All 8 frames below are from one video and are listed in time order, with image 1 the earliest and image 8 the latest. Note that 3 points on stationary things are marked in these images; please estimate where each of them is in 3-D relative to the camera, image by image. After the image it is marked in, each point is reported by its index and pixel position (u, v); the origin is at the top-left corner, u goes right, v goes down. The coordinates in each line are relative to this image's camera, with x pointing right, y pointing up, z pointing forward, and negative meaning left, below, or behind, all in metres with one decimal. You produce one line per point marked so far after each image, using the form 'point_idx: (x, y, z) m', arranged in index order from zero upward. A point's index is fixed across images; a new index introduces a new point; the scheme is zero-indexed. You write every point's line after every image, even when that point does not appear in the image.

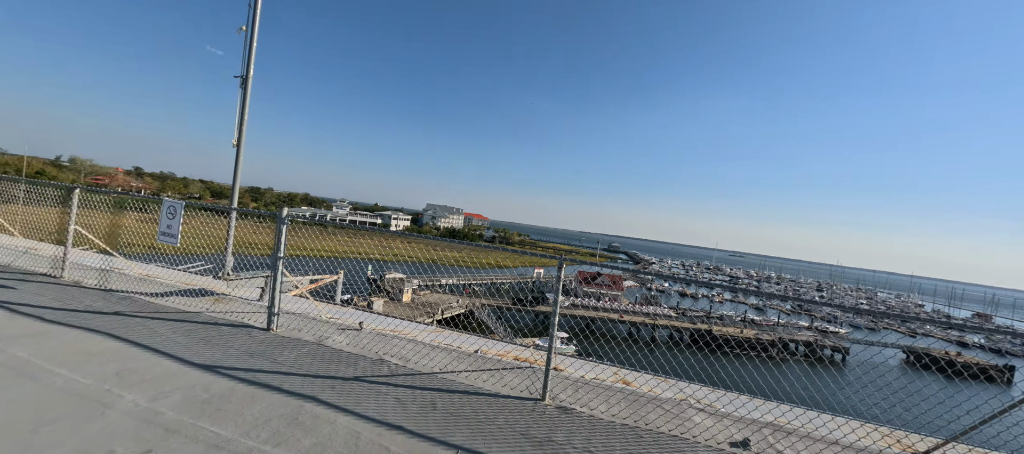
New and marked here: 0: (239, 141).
0: (-2.3, +0.8, +3.4) m
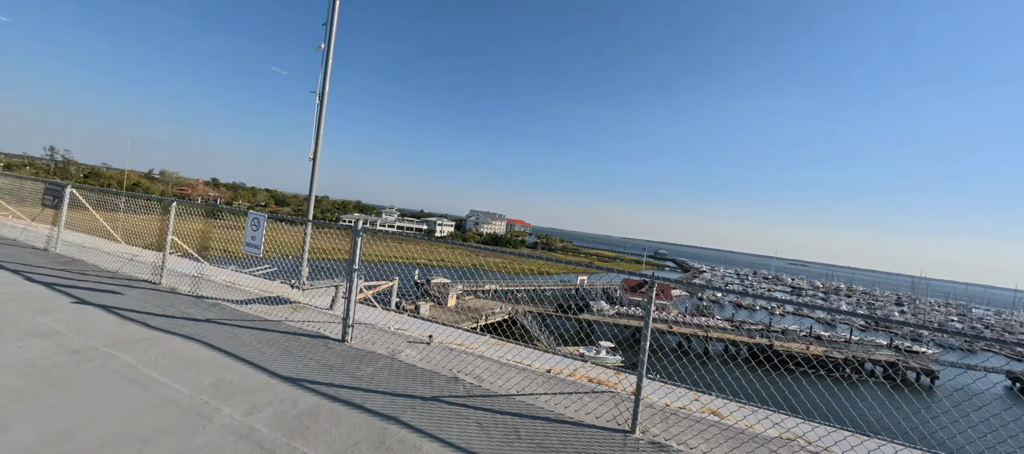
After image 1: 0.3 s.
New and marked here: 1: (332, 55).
0: (-1.8, +0.7, +3.5) m
1: (-1.7, +1.6, +3.8) m
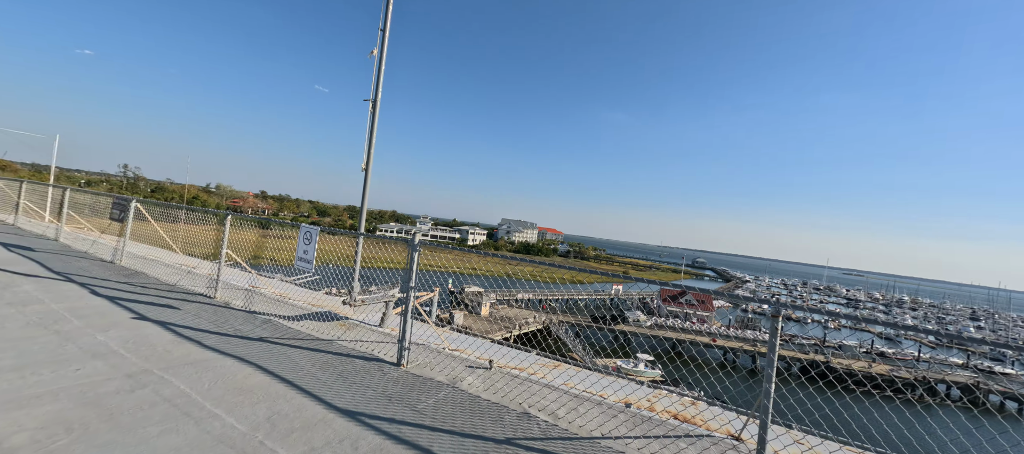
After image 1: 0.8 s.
0: (-1.2, +0.5, +3.4) m
1: (-1.2, +1.5, +3.7) m
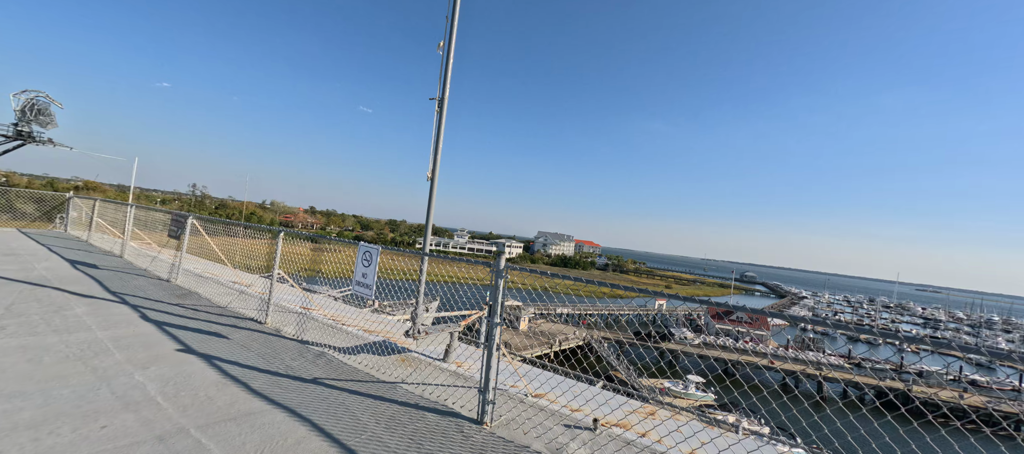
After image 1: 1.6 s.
0: (-0.6, +0.4, +2.9) m
1: (-0.5, +1.4, +3.2) m
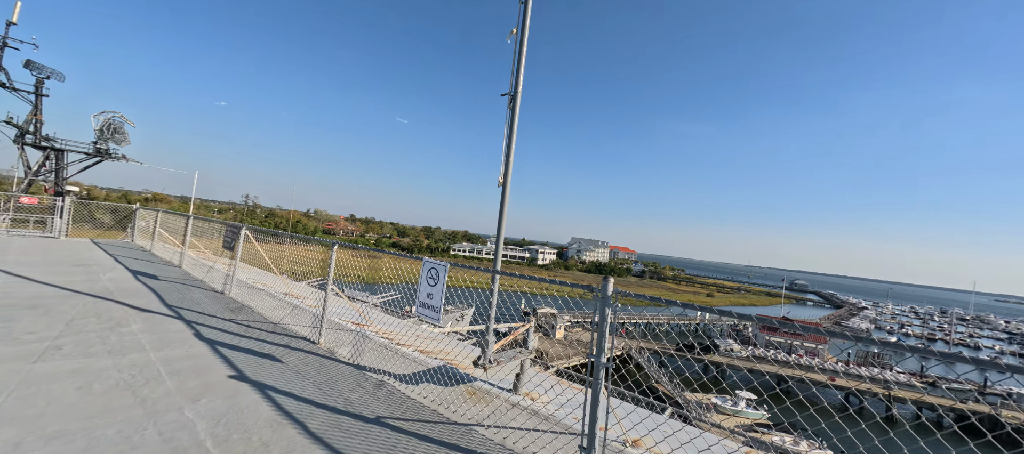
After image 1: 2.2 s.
0: (-0.1, +0.3, +2.6) m
1: (+0.1, +1.3, +2.9) m
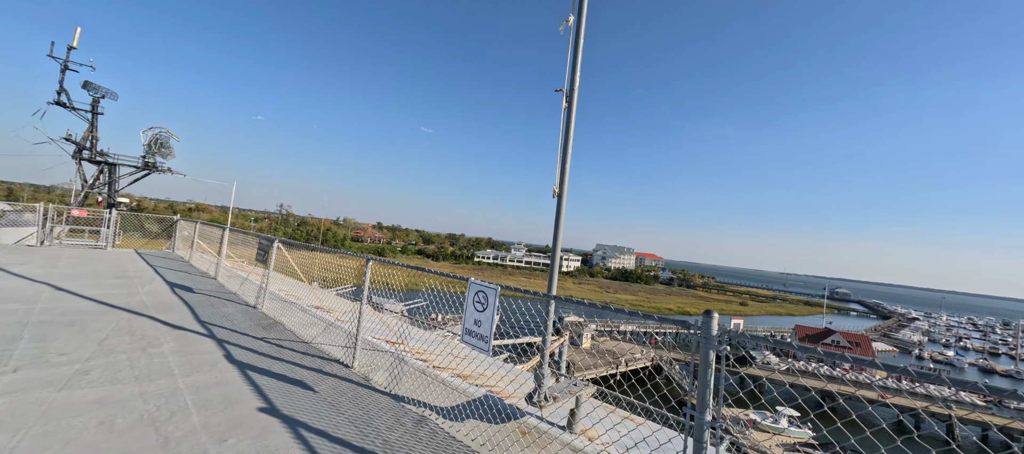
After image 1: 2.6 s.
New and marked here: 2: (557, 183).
0: (+0.3, +0.2, +2.3) m
1: (+0.4, +1.2, +2.6) m
2: (+0.3, +0.2, +2.3) m
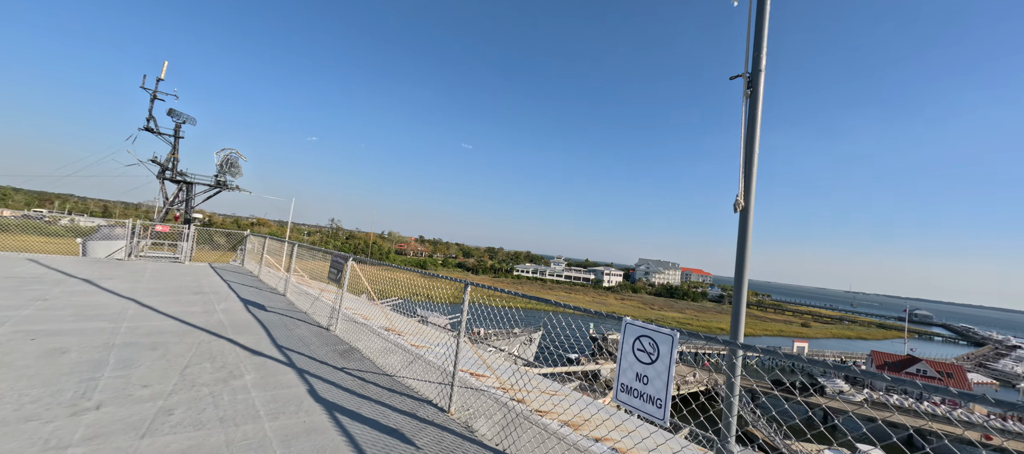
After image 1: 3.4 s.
0: (+1.0, +0.1, +1.7) m
1: (+1.2, +1.1, +2.1) m
2: (+1.0, +0.1, +1.7) m
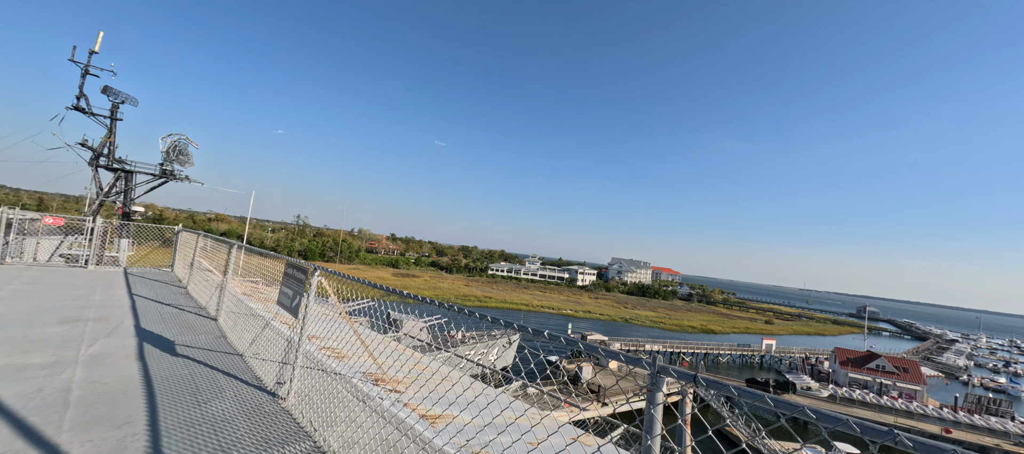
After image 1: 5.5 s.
0: (+1.8, +0.1, 0.0) m
1: (+1.9, +1.1, +0.3) m
2: (+1.8, +0.2, 0.0) m
